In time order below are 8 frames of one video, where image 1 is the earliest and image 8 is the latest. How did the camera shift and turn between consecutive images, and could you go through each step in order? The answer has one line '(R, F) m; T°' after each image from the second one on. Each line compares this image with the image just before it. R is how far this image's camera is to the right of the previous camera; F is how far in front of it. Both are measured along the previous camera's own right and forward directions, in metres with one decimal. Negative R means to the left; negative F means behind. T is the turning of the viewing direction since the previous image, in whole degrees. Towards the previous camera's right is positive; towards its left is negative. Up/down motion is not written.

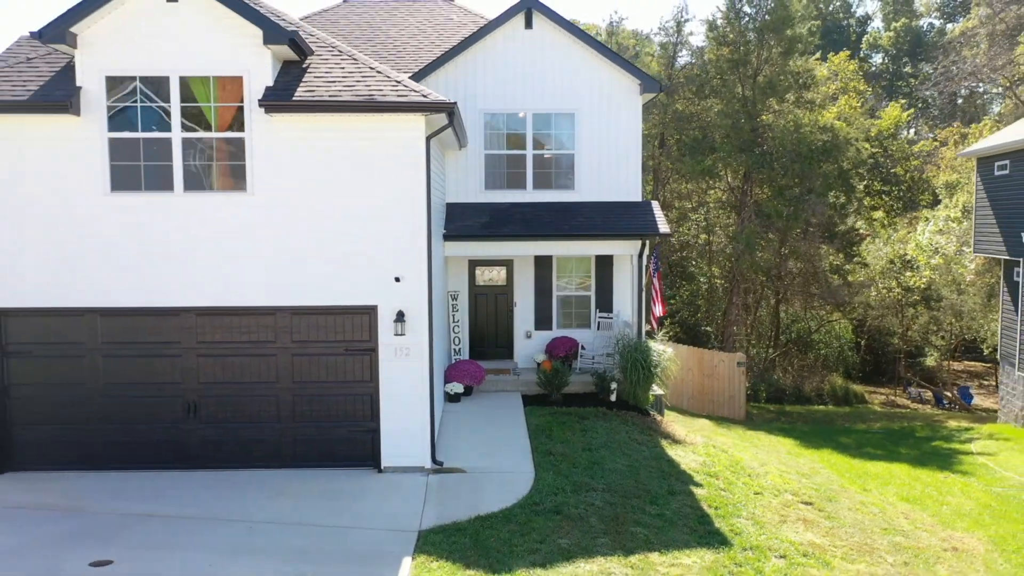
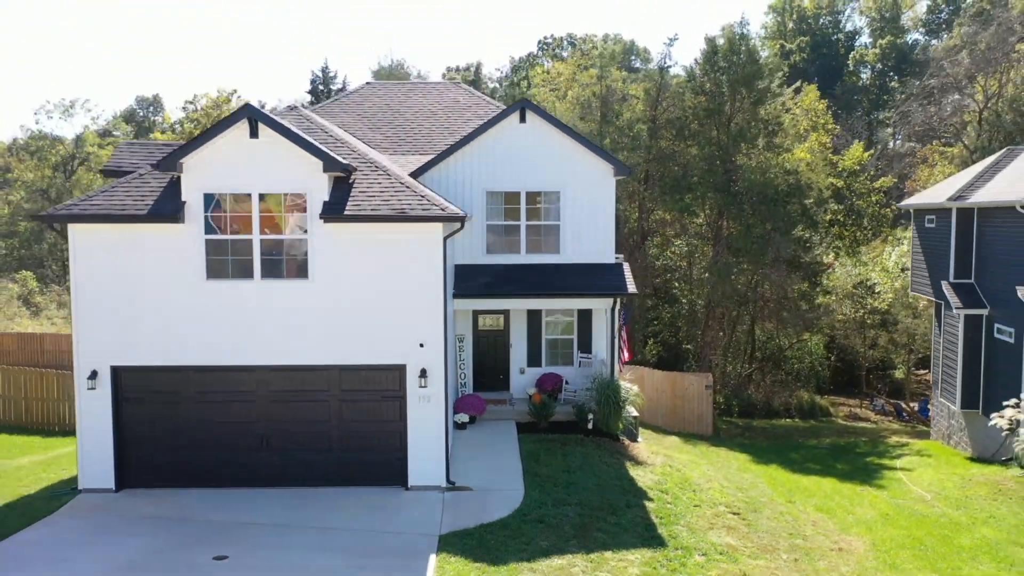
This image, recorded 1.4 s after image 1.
(0.0, -2.1) m; 0°
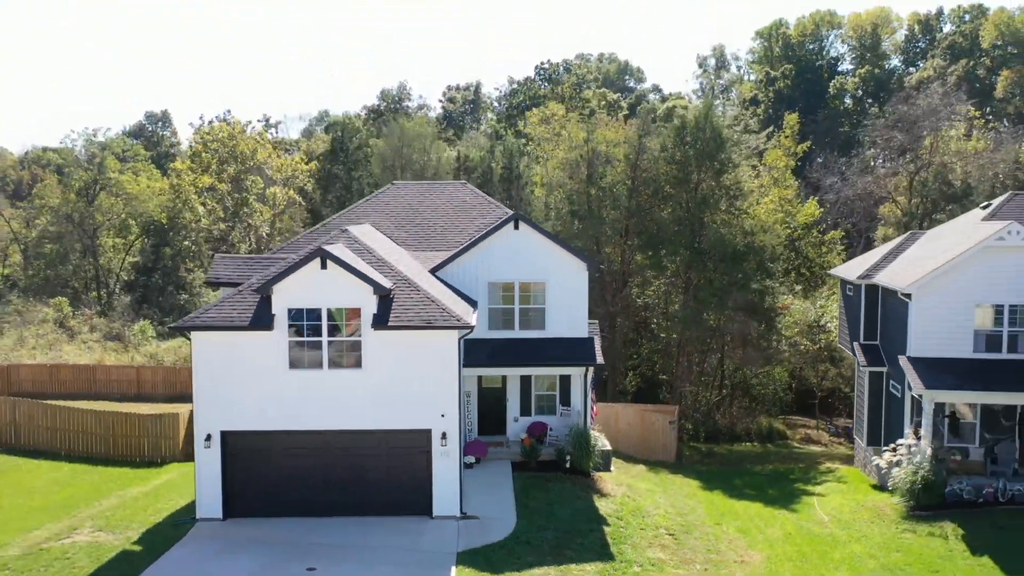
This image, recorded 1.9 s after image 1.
(0.0, -3.4) m; 0°
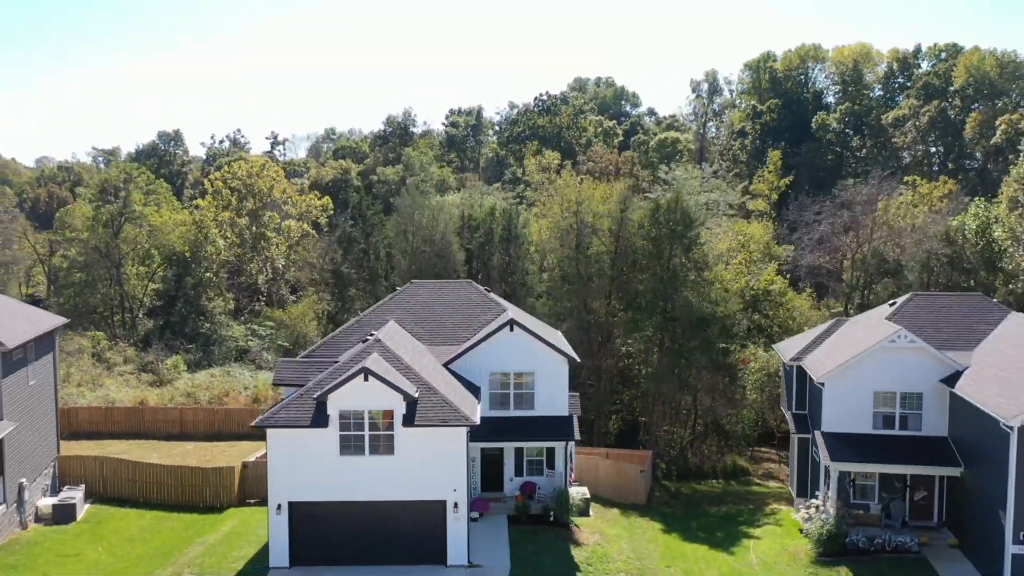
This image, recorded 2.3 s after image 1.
(+0.1, -3.9) m; 0°
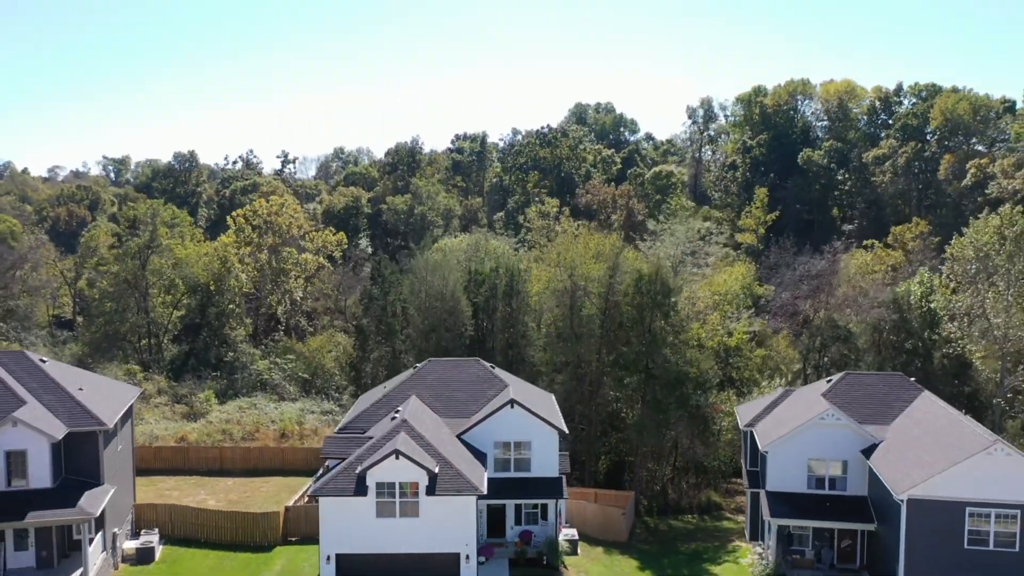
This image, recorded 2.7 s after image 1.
(+0.1, -4.2) m; 0°
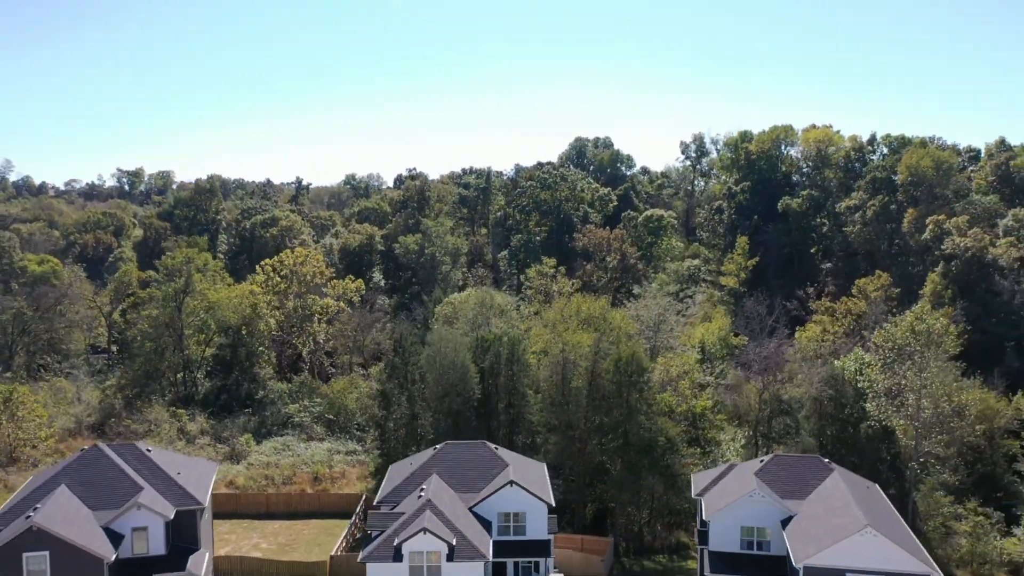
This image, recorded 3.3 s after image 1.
(+0.2, -6.6) m; 0°
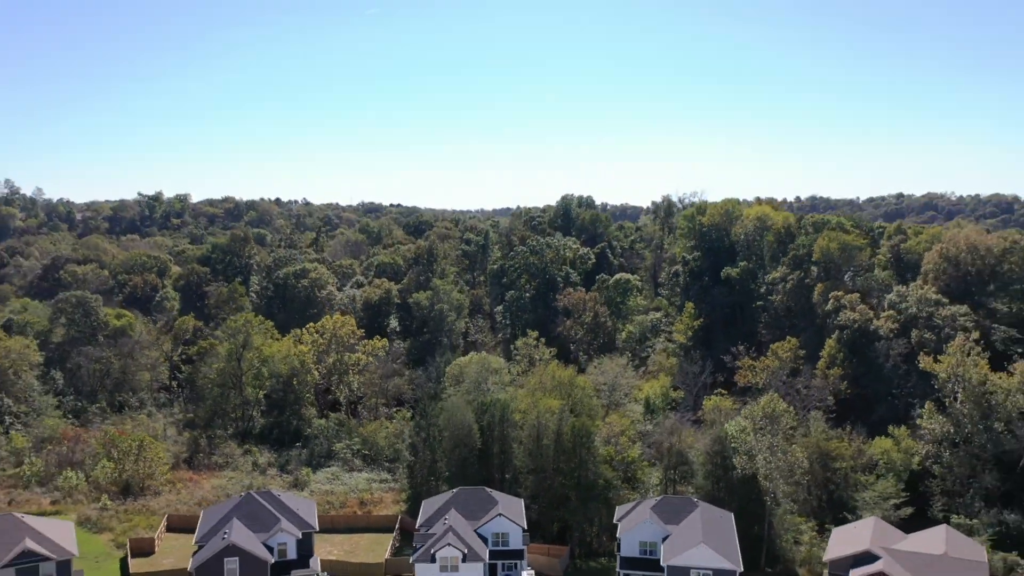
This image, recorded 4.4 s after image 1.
(+0.6, -18.9) m; 0°
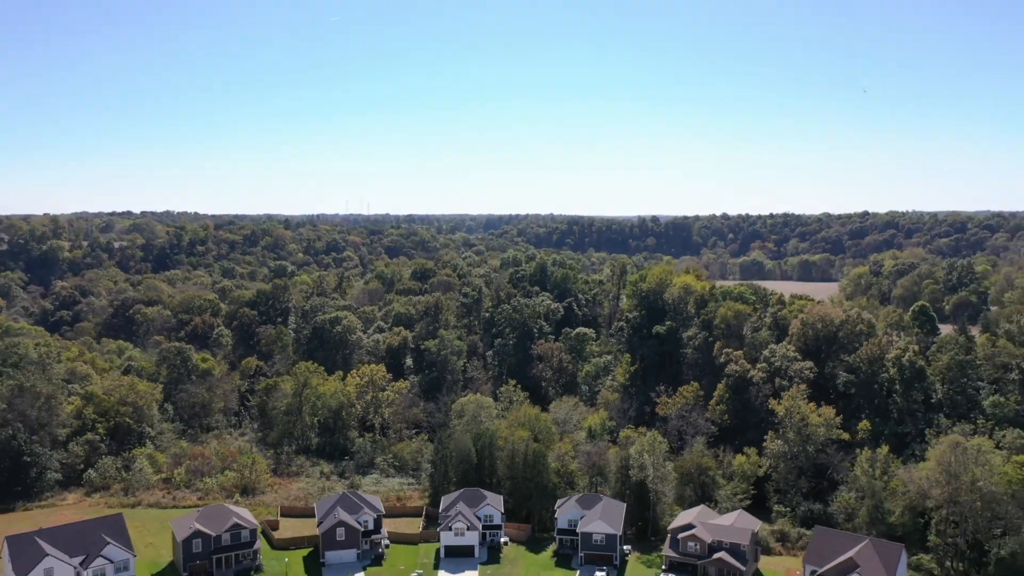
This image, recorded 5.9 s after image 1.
(+1.0, -35.7) m; 0°
